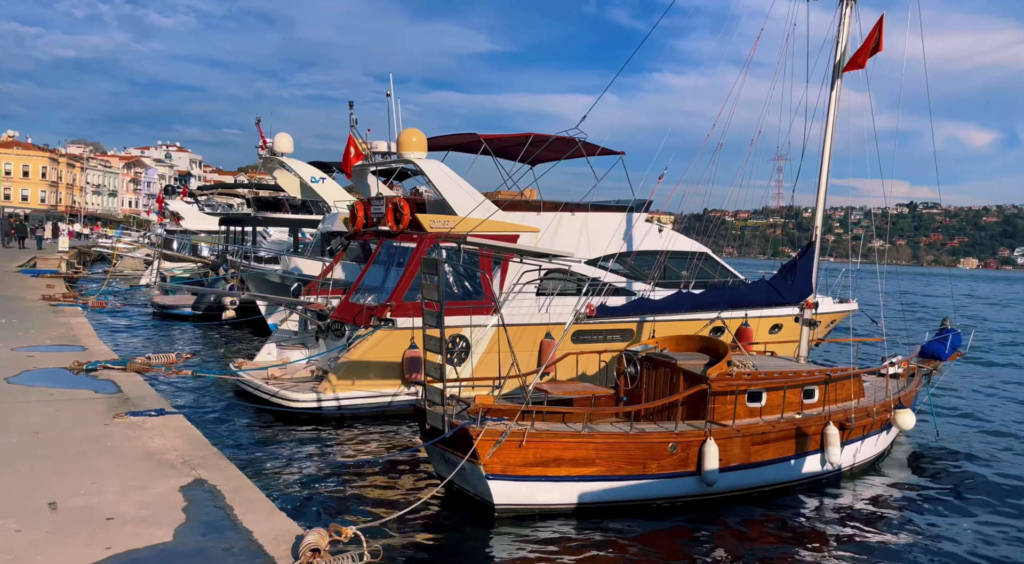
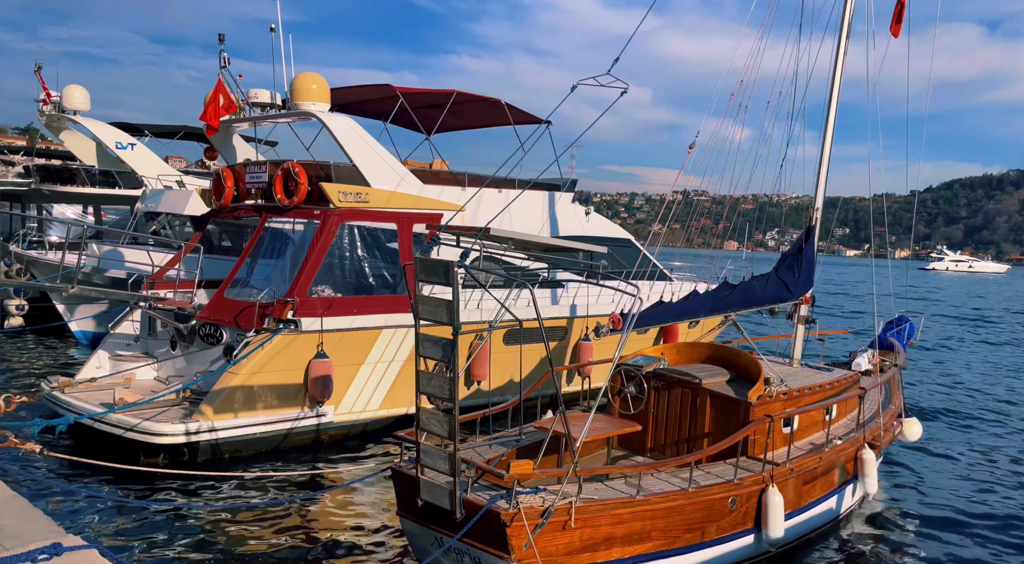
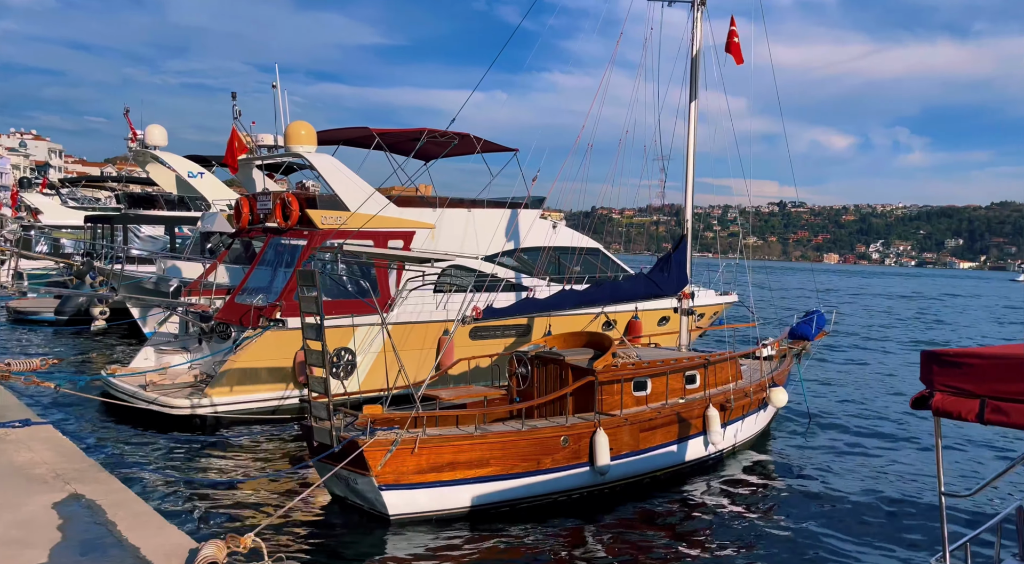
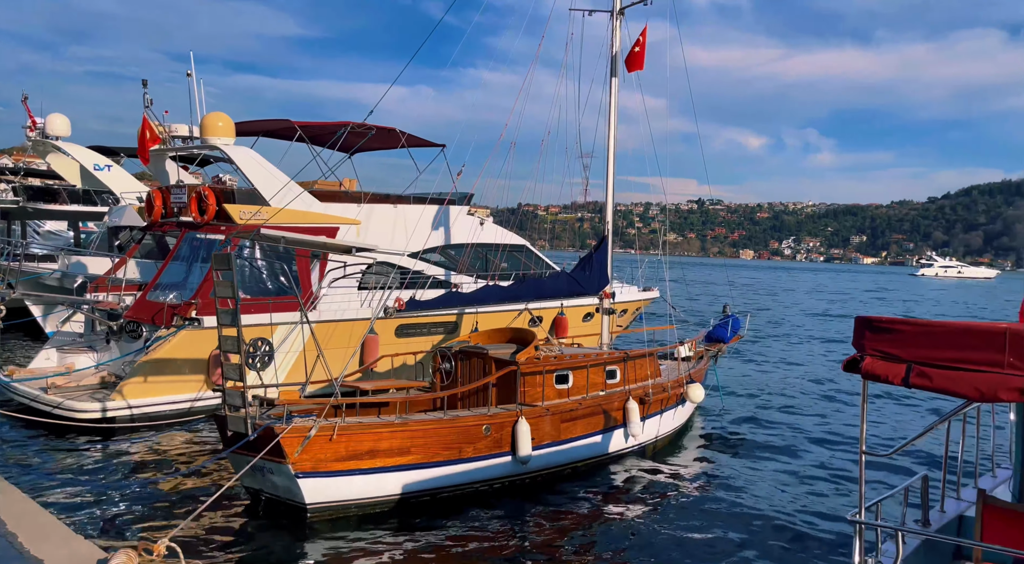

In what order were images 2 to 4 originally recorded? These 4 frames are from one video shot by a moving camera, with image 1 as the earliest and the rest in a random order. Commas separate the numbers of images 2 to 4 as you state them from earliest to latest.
3, 4, 2
